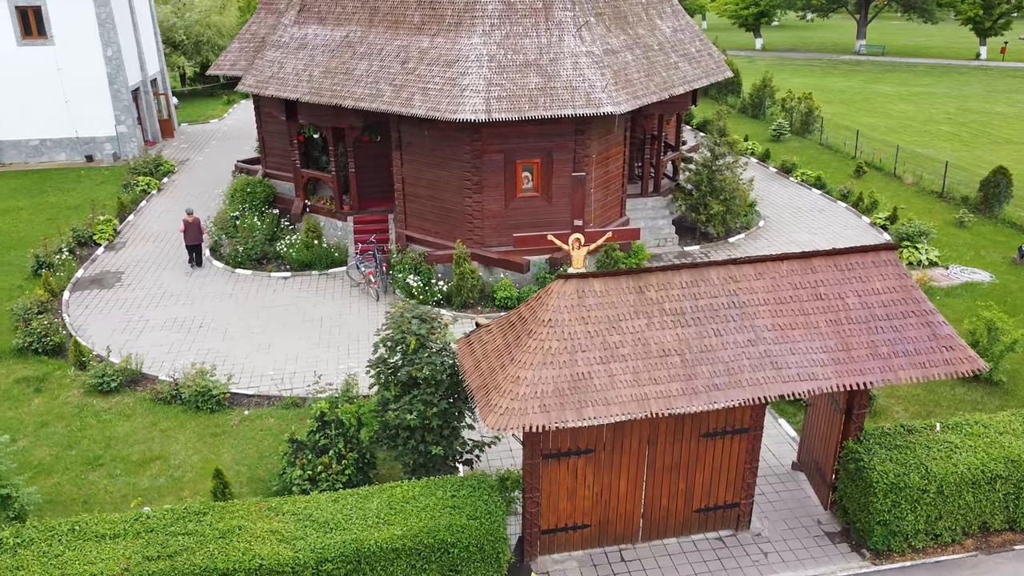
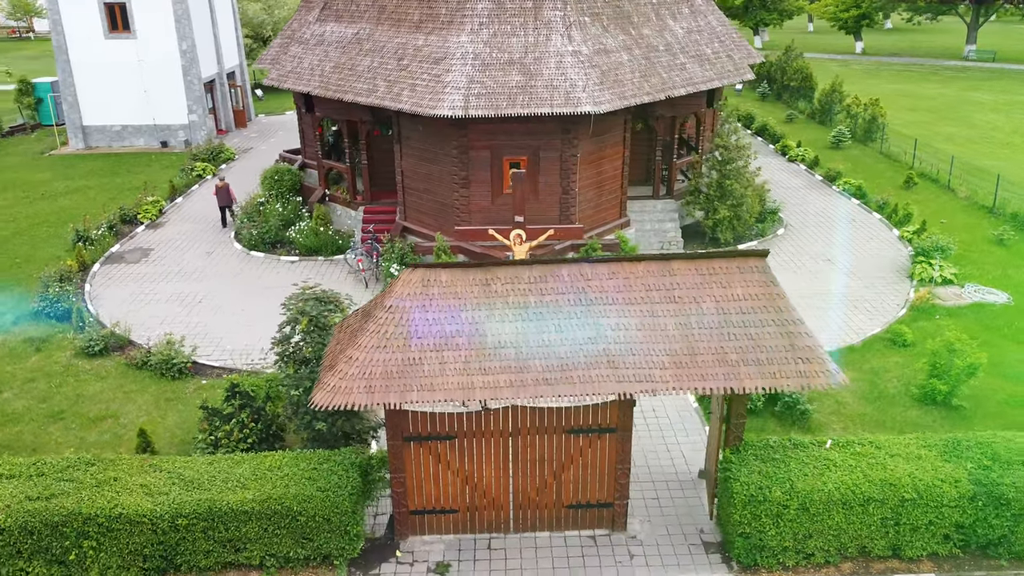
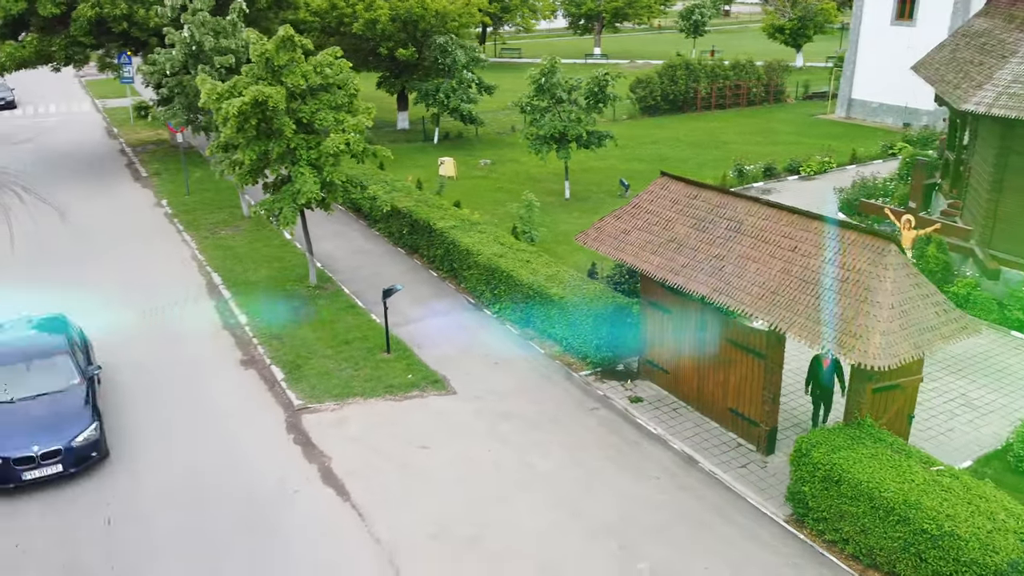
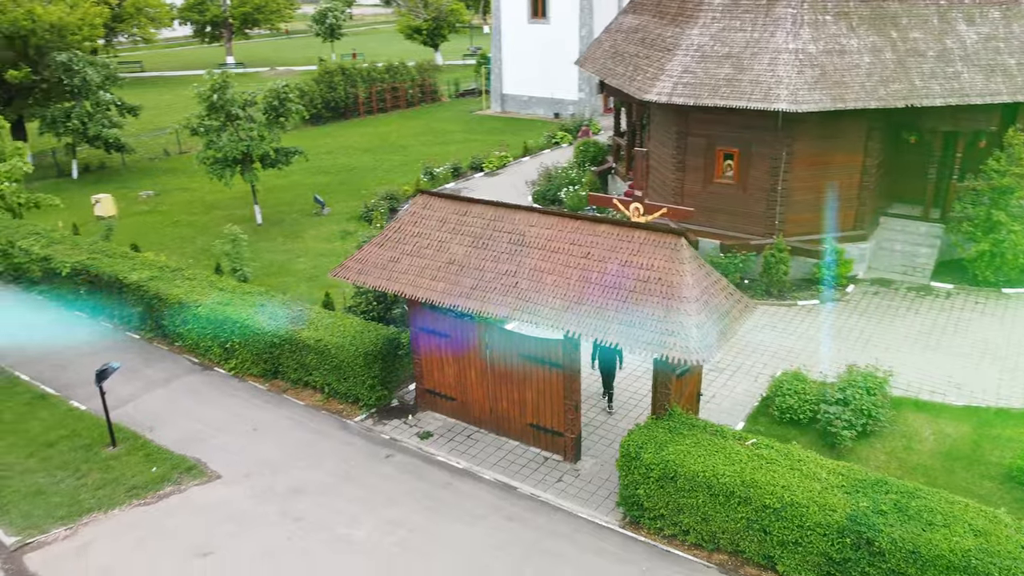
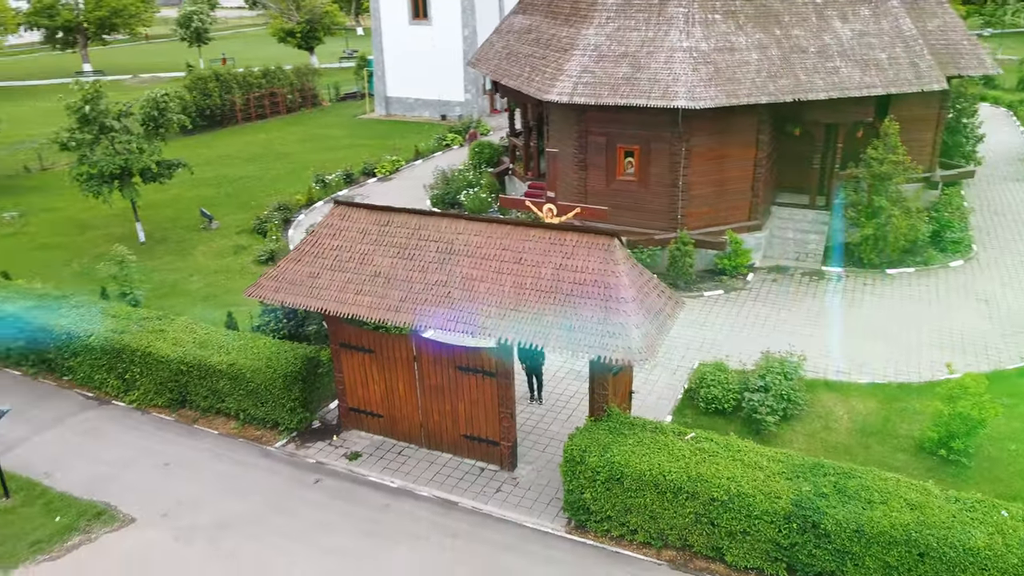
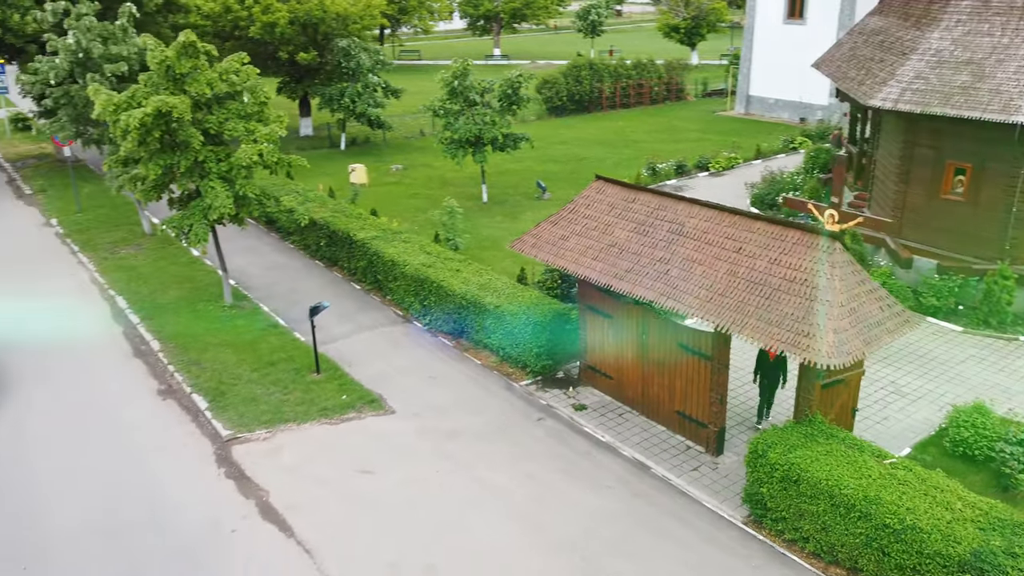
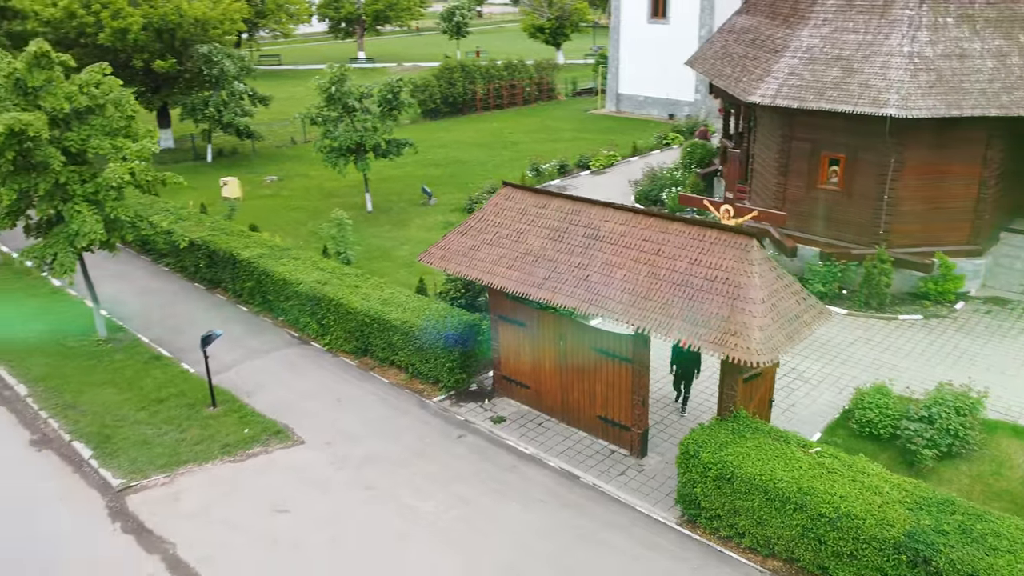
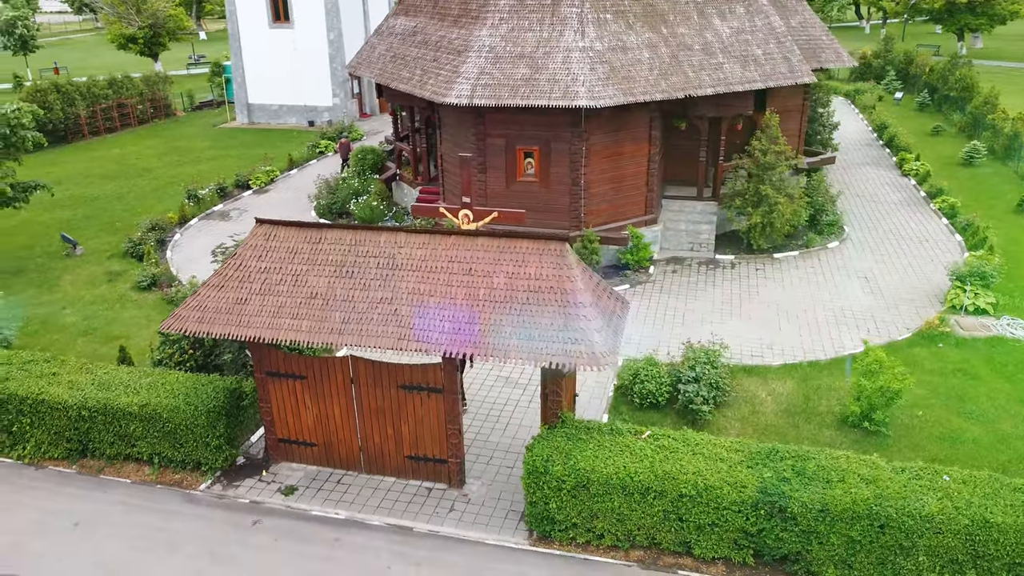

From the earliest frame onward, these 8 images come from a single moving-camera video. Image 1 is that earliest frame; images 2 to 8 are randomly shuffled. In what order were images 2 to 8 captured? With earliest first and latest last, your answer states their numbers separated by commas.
2, 8, 5, 4, 7, 6, 3
